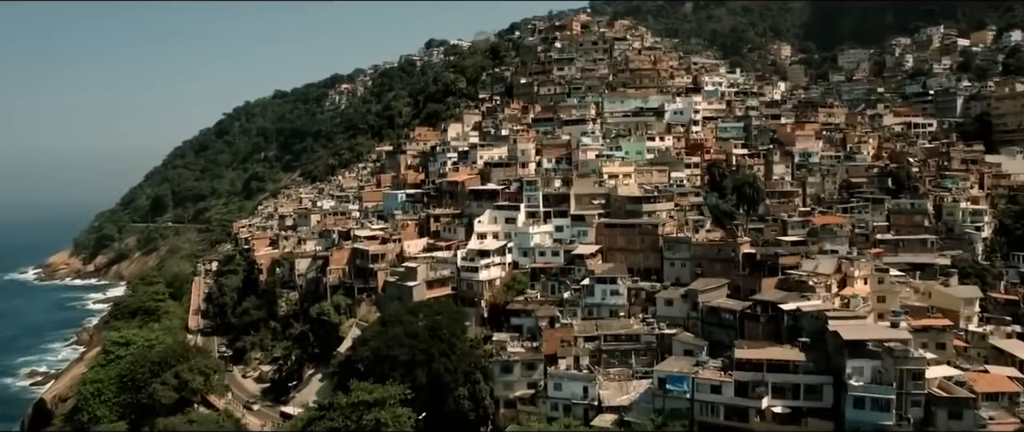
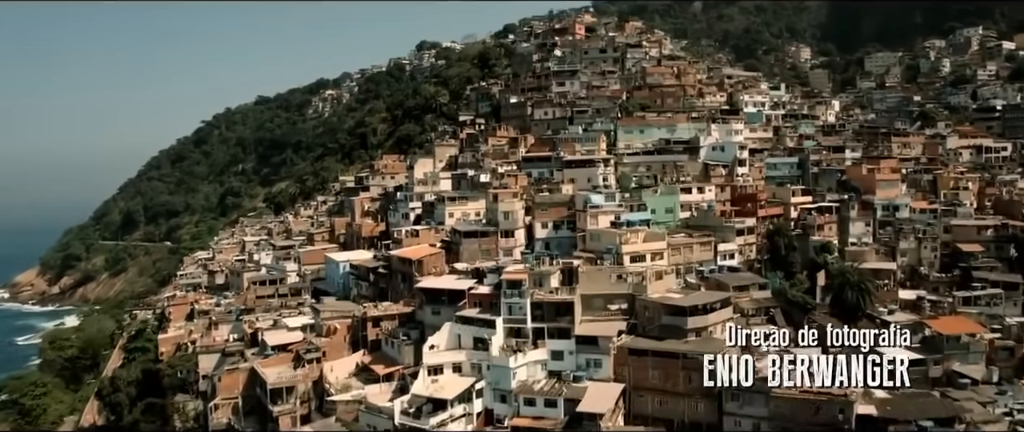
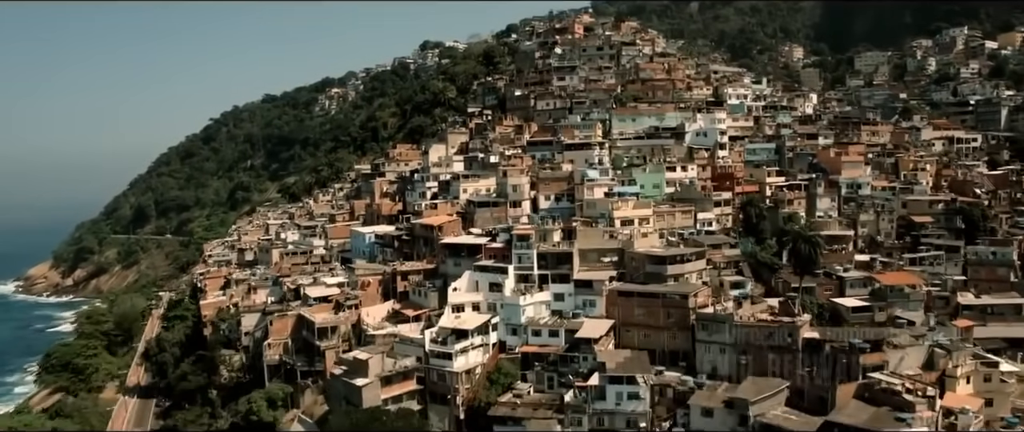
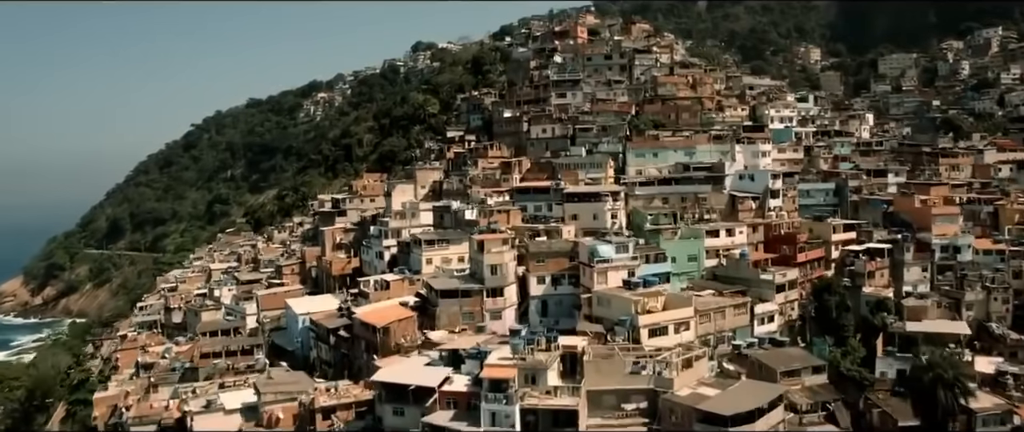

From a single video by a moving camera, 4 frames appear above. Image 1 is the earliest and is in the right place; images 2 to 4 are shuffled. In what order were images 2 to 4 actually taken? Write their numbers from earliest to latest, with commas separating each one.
3, 2, 4
